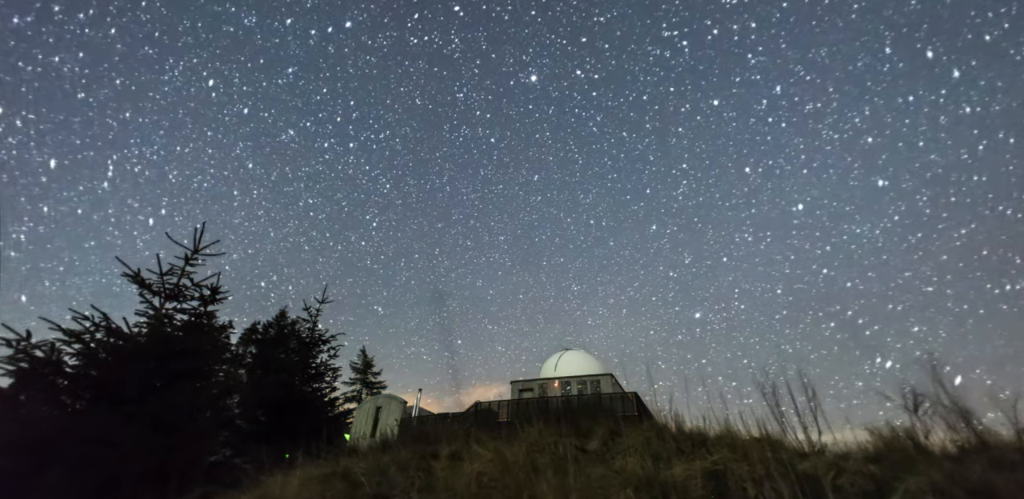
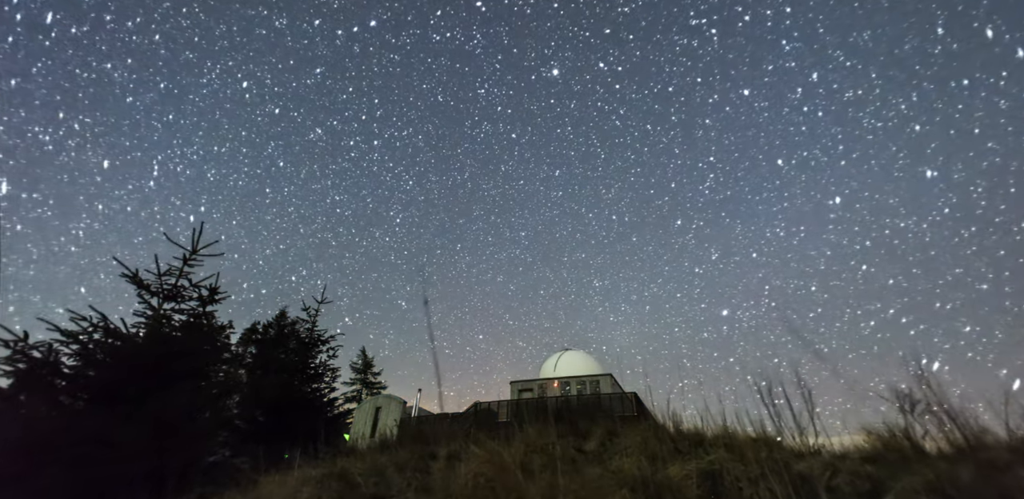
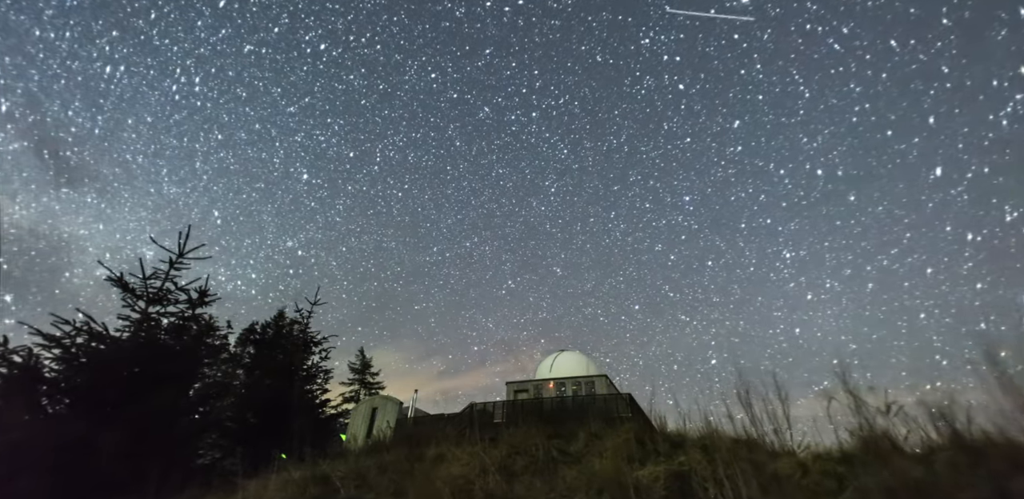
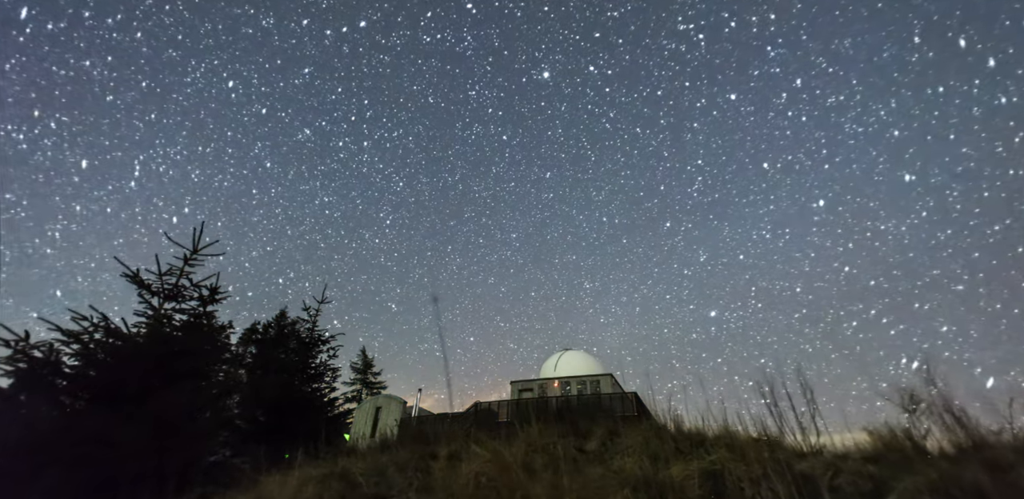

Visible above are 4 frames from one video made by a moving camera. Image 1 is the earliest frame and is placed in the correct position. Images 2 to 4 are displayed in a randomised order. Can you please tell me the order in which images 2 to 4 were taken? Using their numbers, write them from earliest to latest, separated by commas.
4, 2, 3
